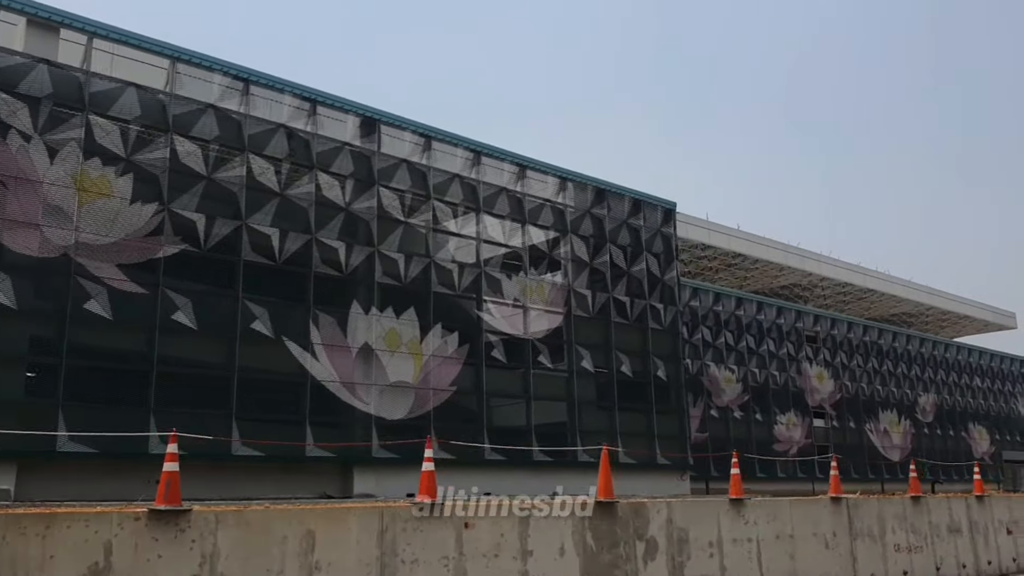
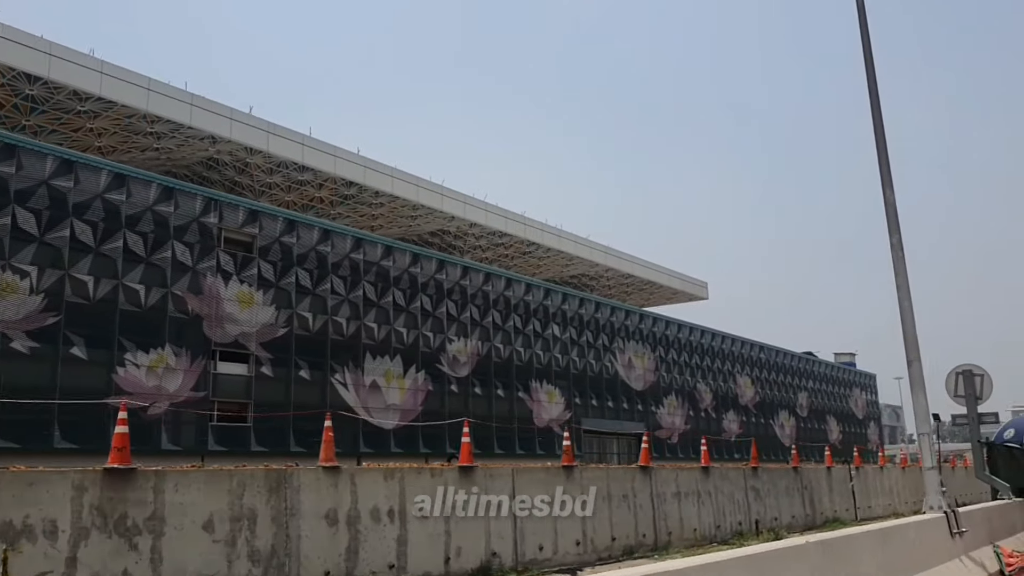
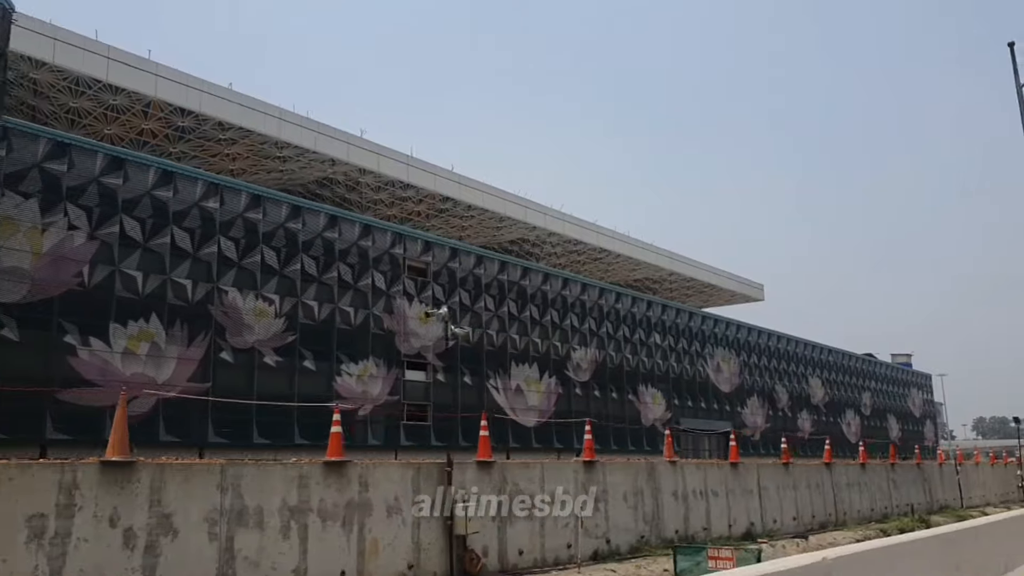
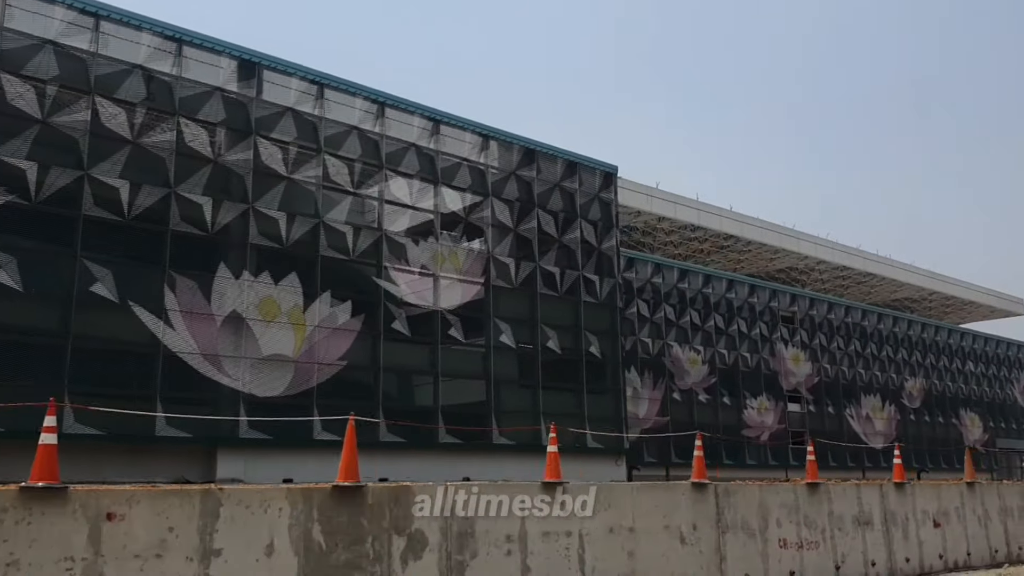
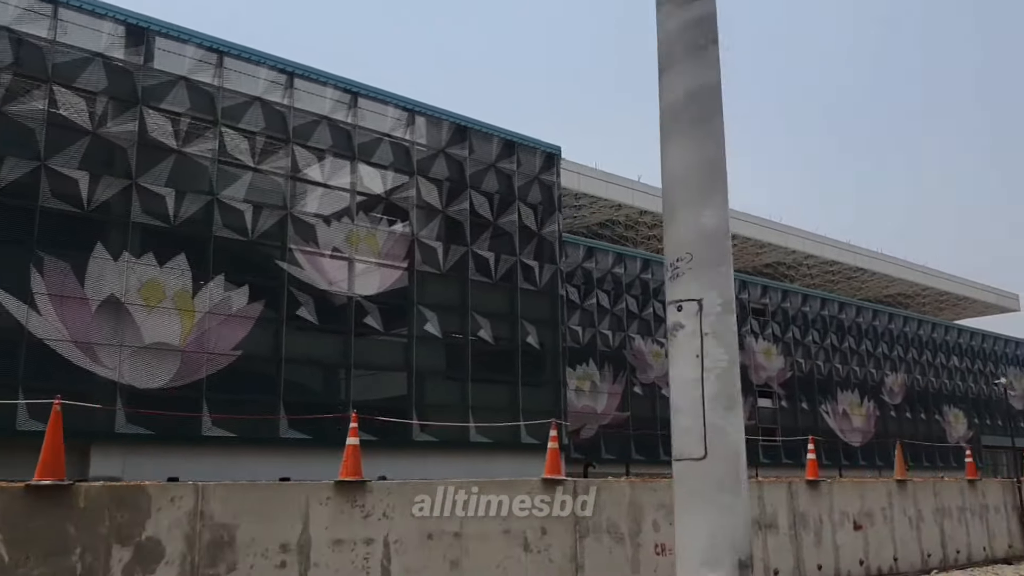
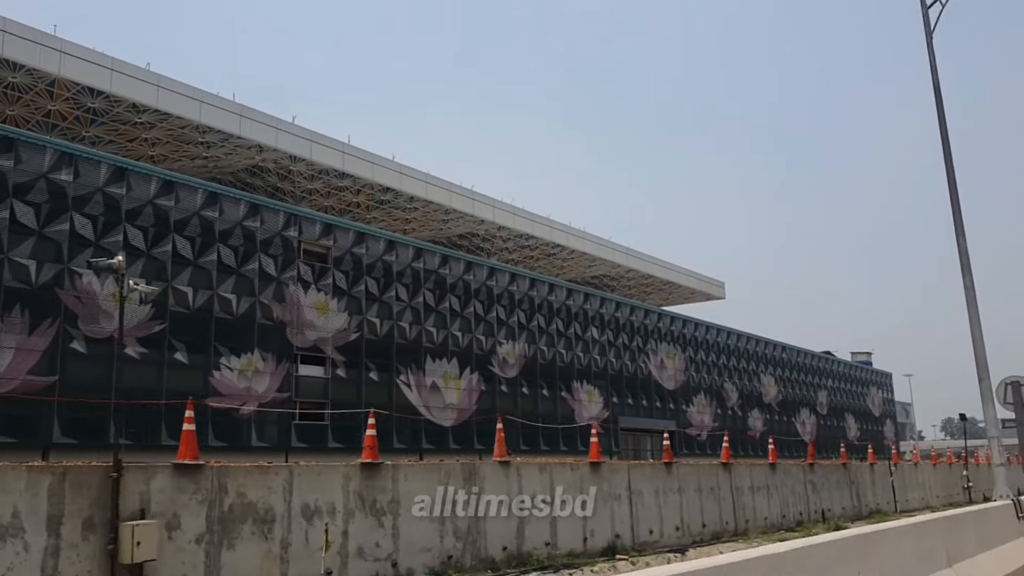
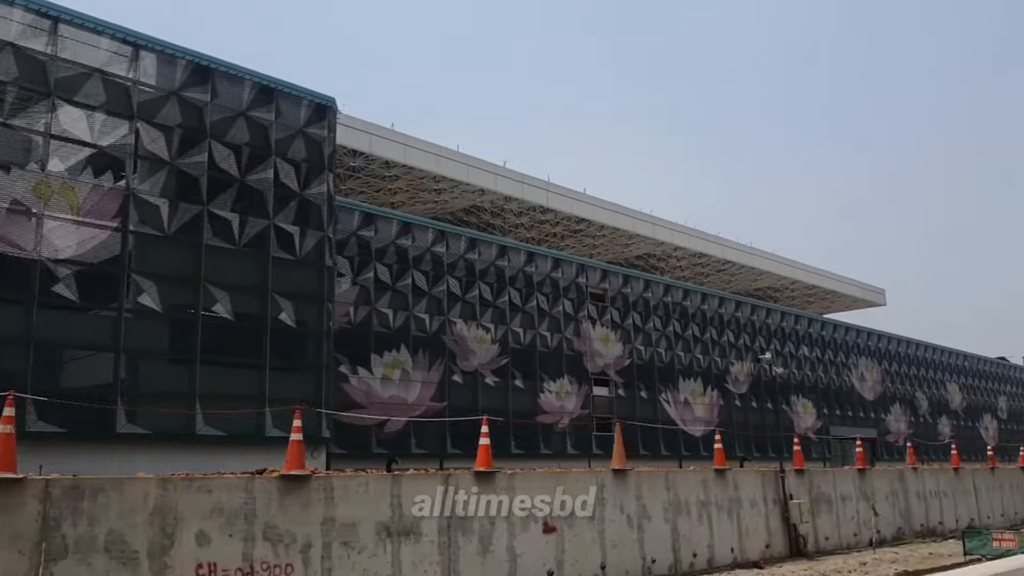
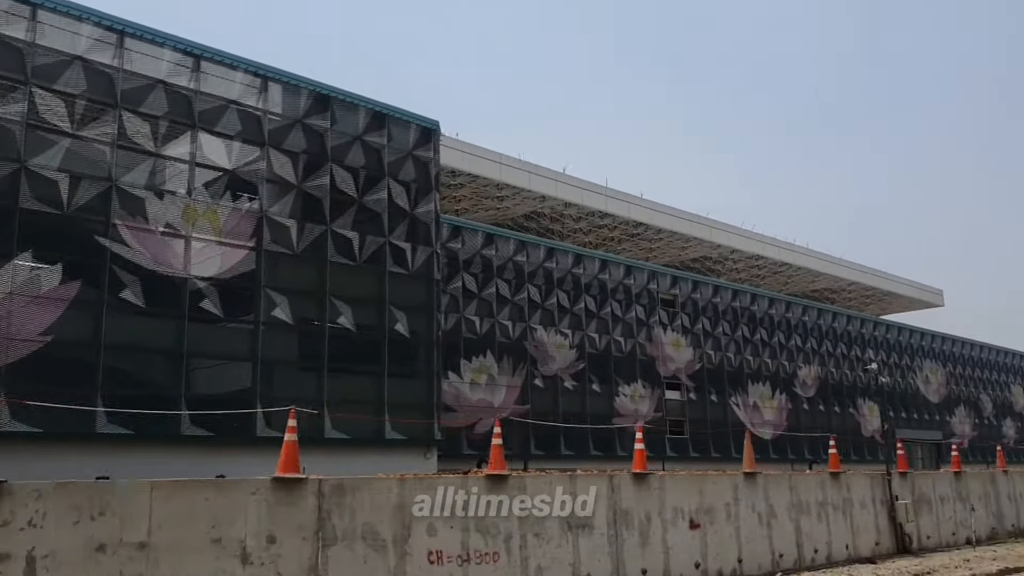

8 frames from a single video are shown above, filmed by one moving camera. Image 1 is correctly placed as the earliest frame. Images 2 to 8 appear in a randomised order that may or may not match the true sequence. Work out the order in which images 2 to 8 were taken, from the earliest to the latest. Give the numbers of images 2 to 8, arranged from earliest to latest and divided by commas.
4, 5, 8, 7, 3, 6, 2
